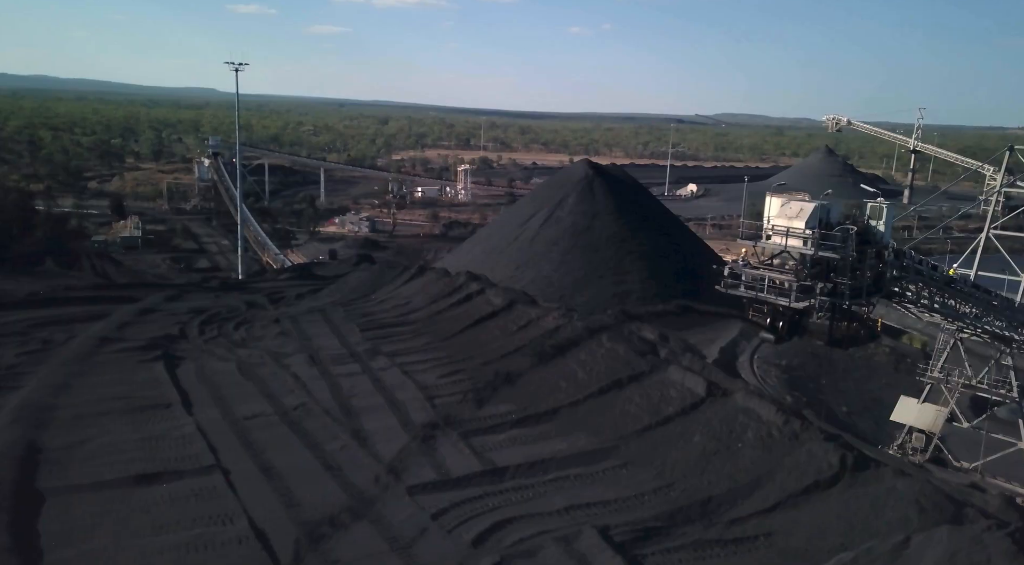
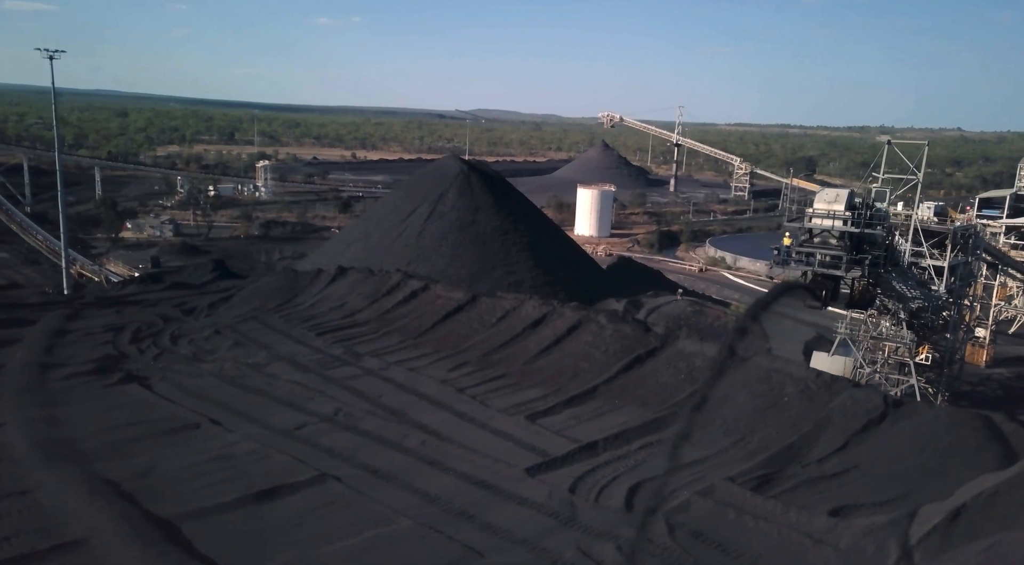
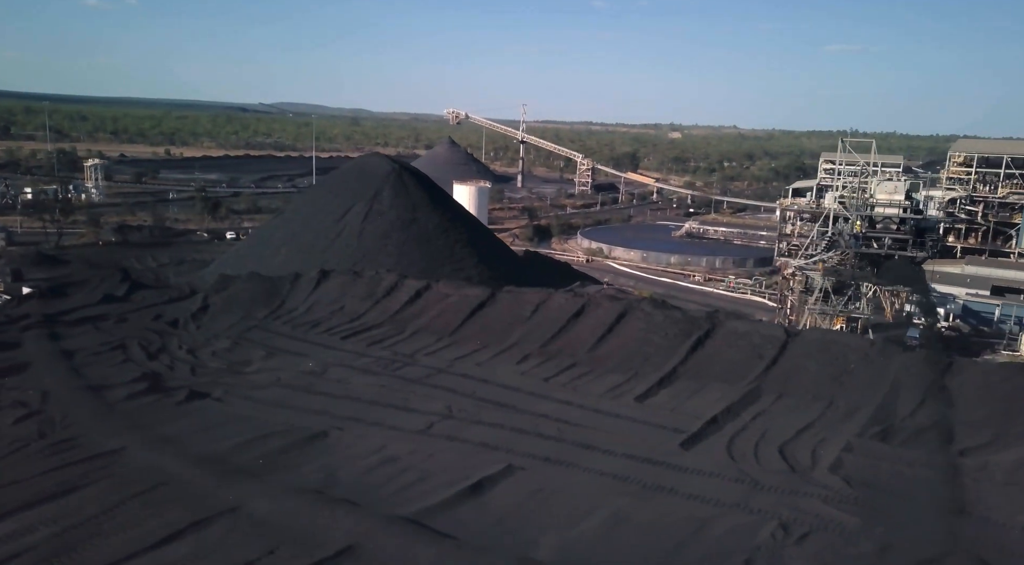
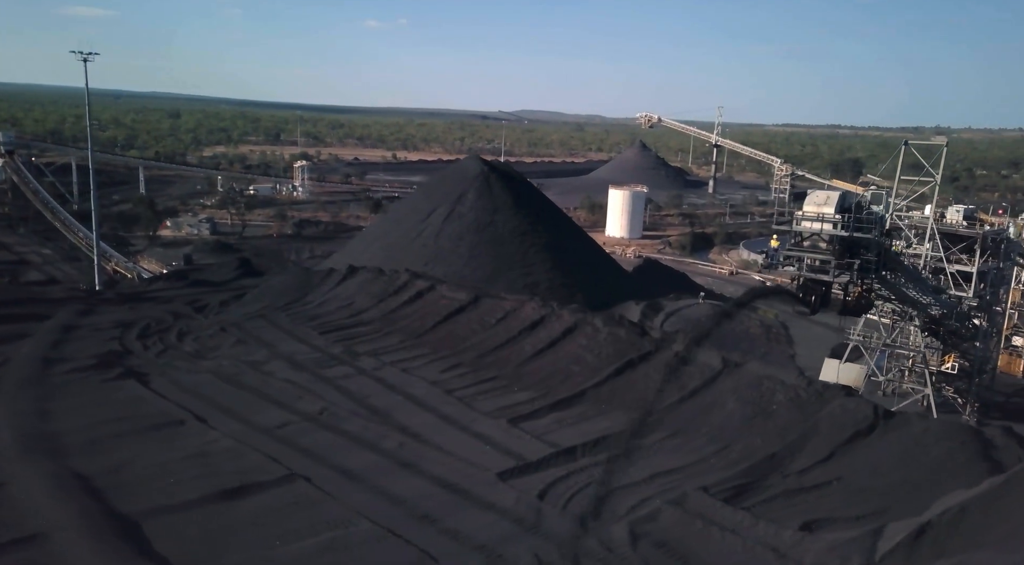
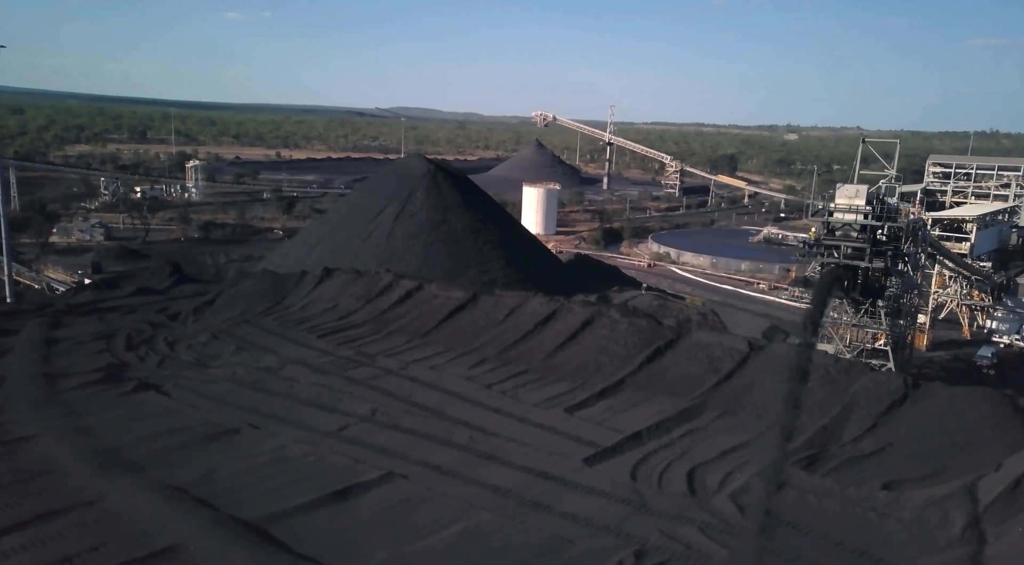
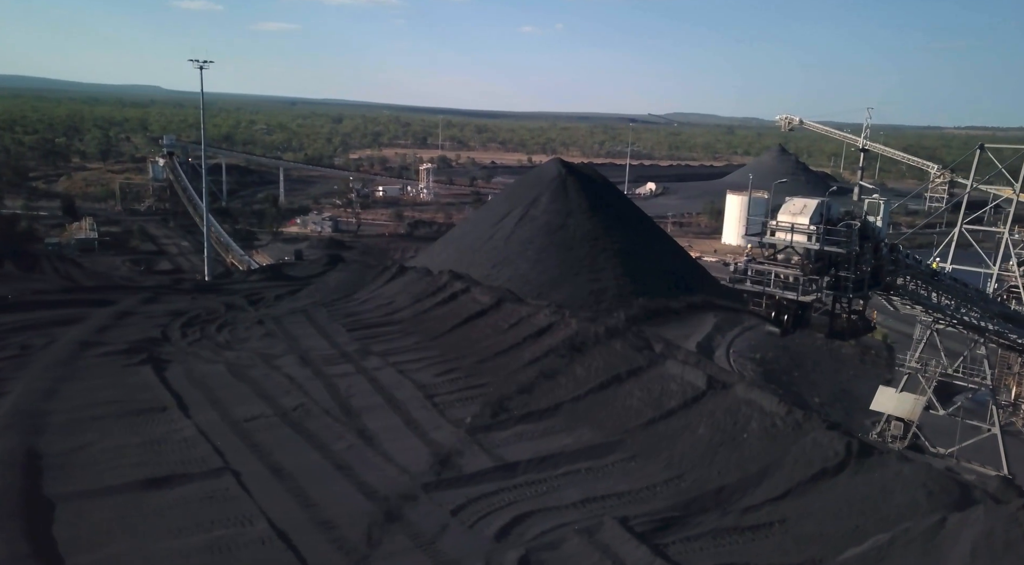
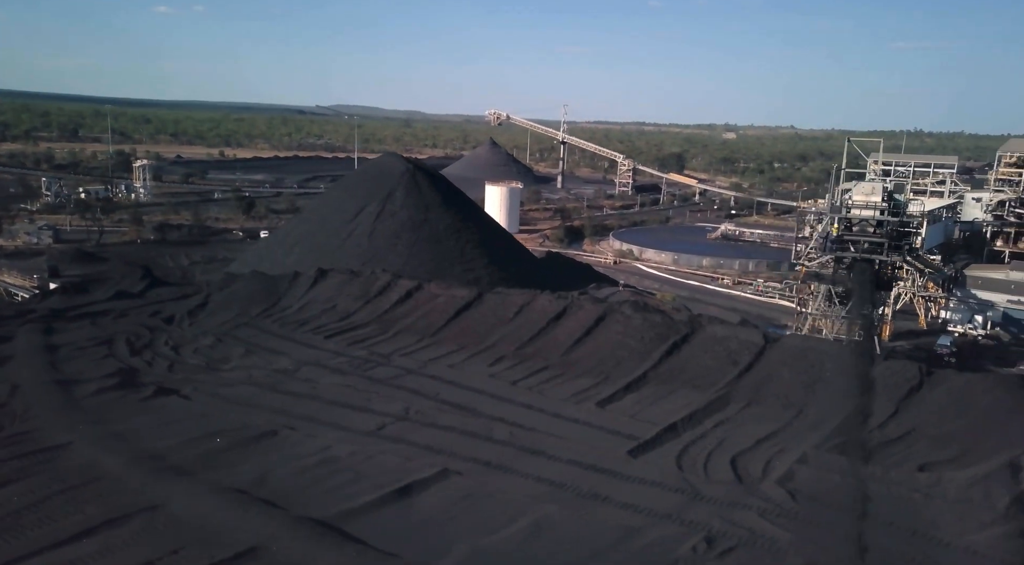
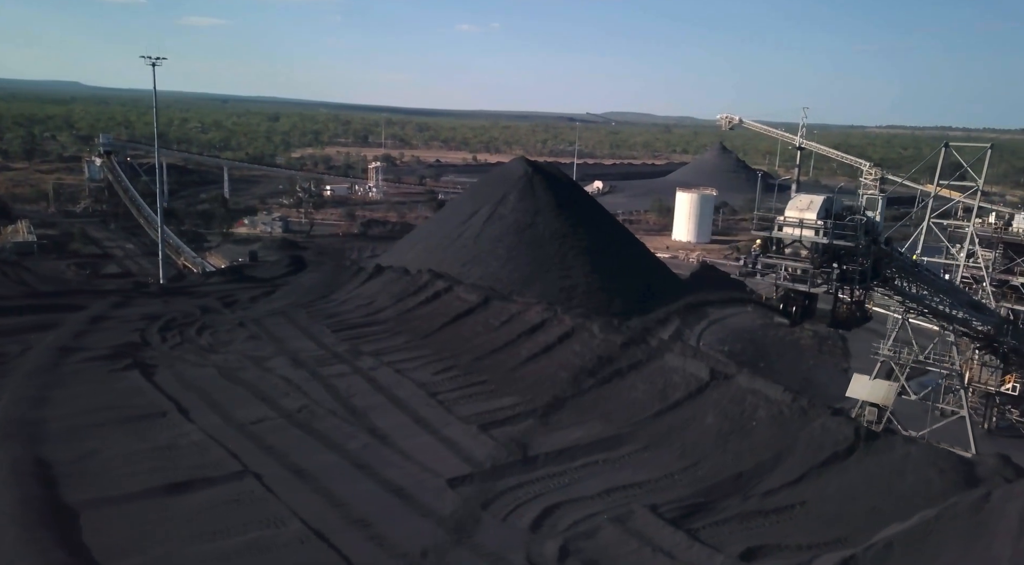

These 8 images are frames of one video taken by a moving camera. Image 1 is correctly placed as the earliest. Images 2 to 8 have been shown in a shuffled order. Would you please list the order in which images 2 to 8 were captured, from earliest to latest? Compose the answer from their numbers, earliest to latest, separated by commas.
6, 8, 4, 2, 5, 7, 3
